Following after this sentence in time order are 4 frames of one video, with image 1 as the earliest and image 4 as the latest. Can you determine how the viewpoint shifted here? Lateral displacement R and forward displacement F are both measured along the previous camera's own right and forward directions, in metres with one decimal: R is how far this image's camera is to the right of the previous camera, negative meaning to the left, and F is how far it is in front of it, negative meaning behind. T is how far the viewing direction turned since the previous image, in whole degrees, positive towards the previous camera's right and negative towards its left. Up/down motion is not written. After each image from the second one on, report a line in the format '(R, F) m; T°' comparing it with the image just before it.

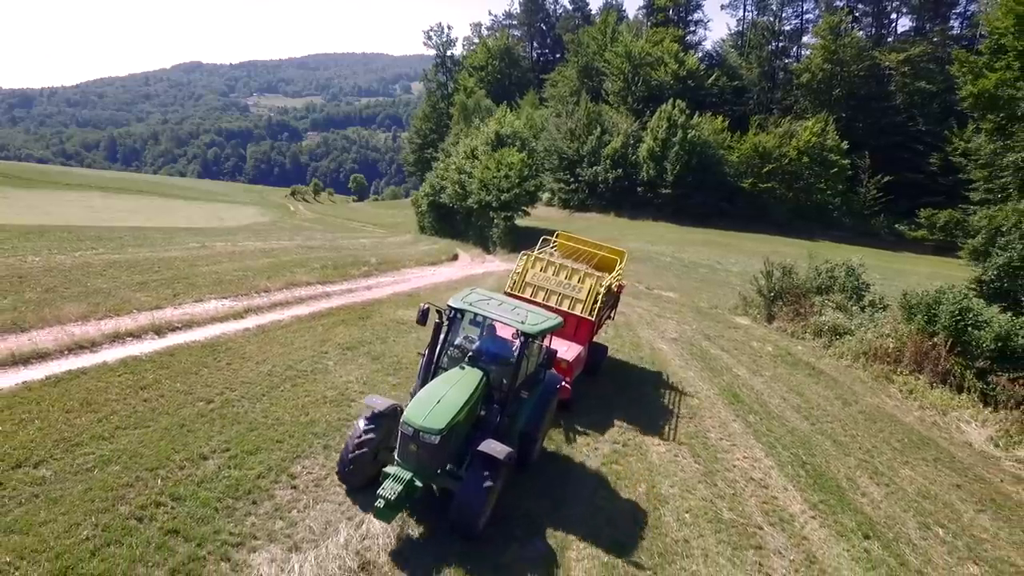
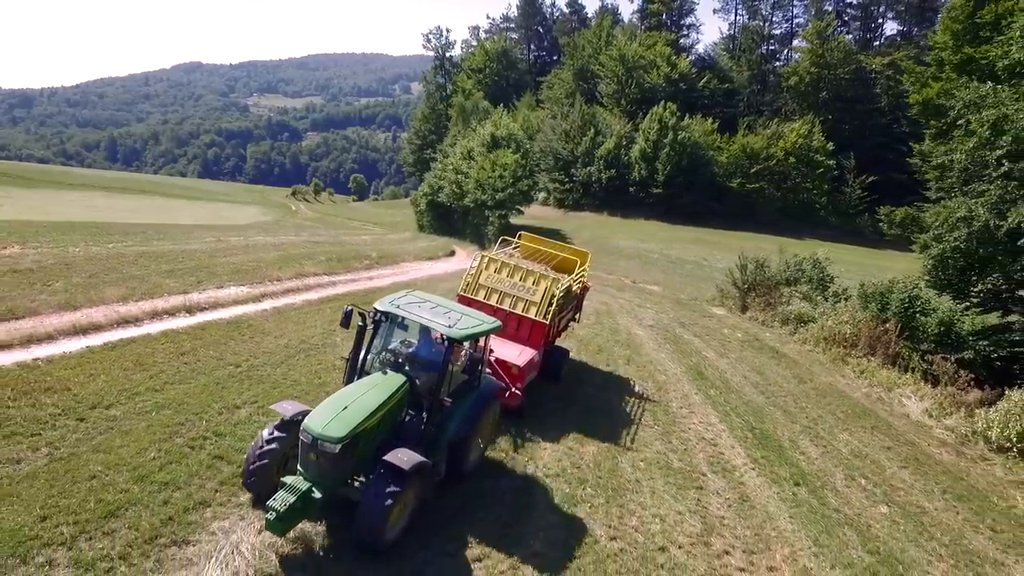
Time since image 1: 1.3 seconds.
(+0.3, -1.5) m; 0°
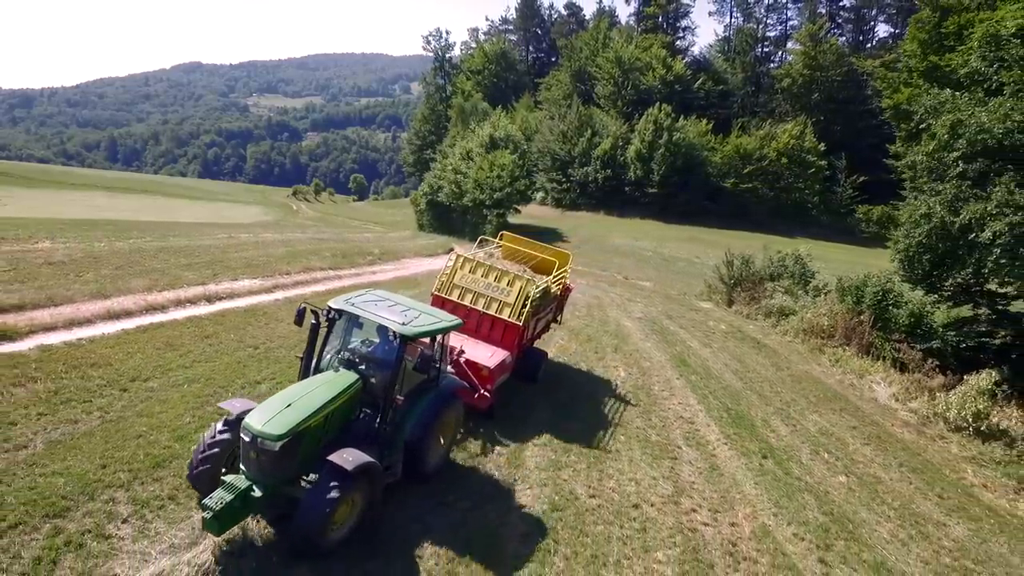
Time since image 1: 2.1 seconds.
(+0.1, -1.0) m; 0°
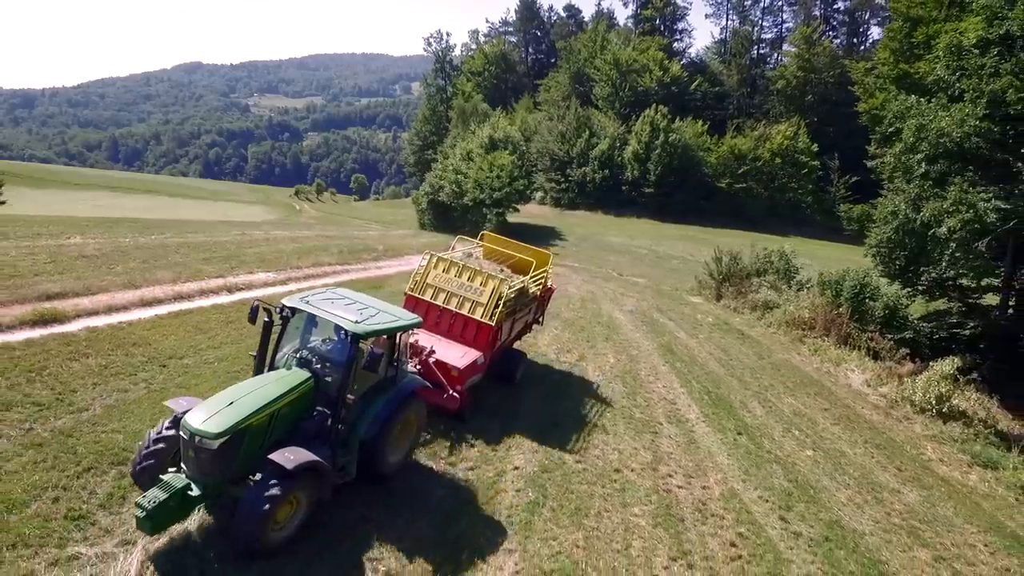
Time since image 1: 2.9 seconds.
(+0.1, -1.0) m; 0°
